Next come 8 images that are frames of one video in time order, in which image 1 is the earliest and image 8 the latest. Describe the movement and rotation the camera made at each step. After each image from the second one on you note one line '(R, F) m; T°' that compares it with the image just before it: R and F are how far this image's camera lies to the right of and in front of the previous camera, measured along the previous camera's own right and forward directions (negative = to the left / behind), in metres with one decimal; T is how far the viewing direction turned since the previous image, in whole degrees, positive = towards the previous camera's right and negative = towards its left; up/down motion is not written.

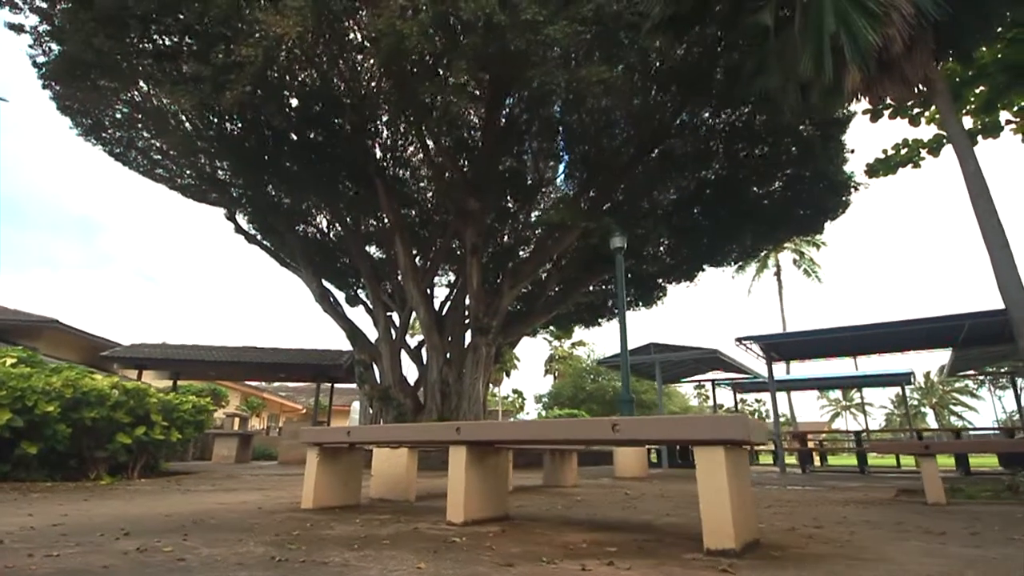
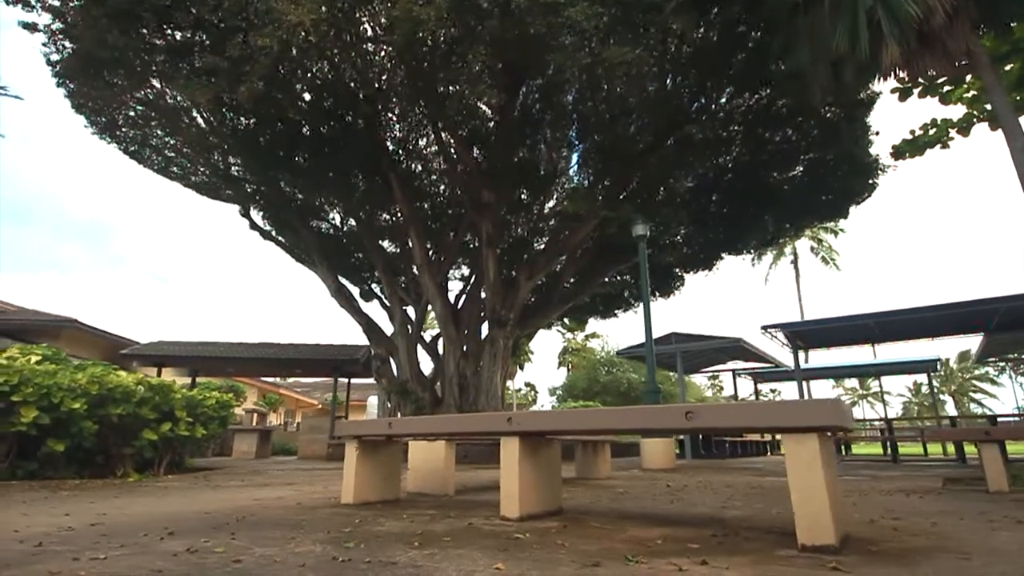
(-0.2, +0.2) m; -1°
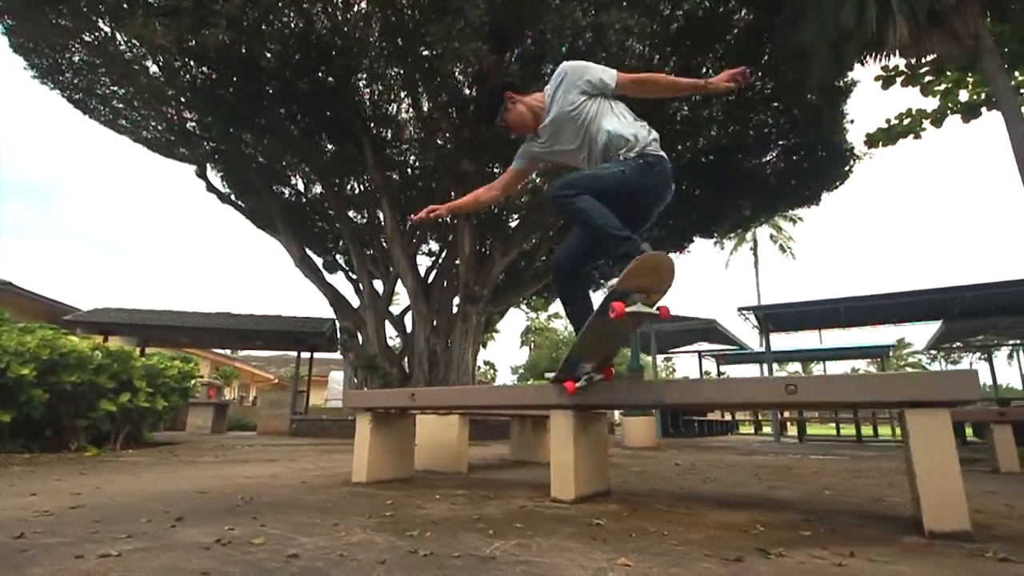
(-0.4, +0.3) m; +4°
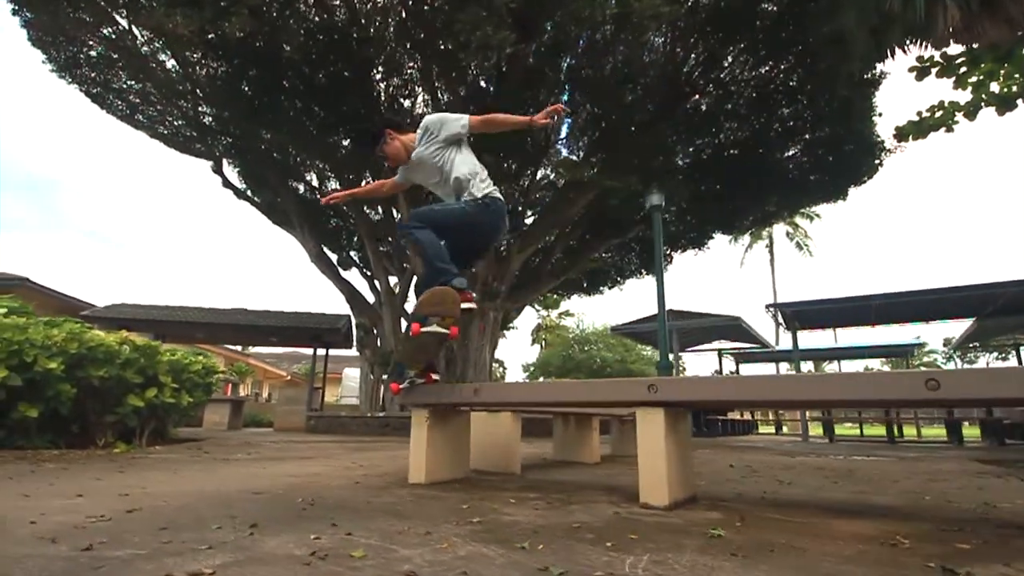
(-0.3, +0.2) m; -1°
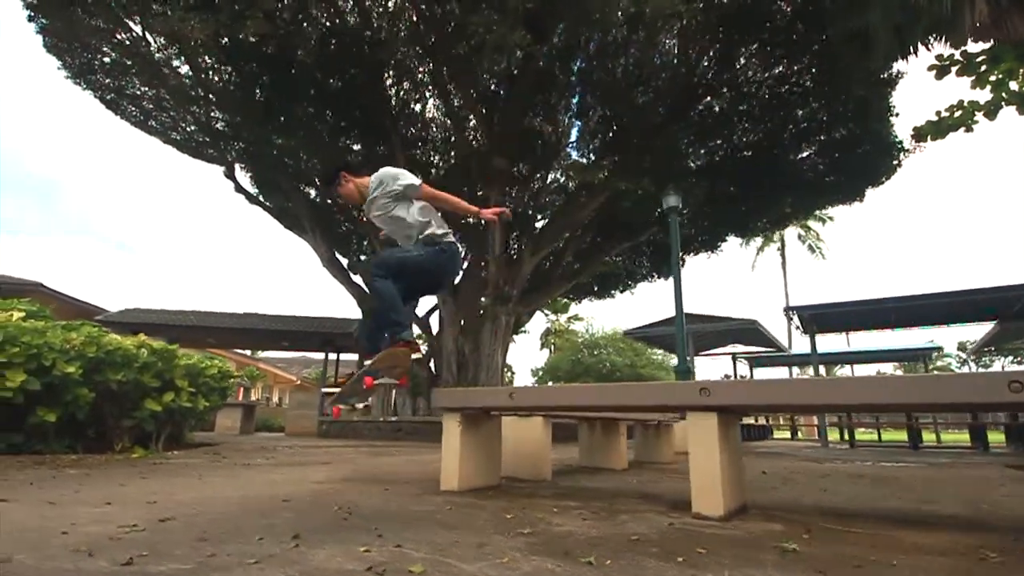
(-0.1, +0.1) m; -1°
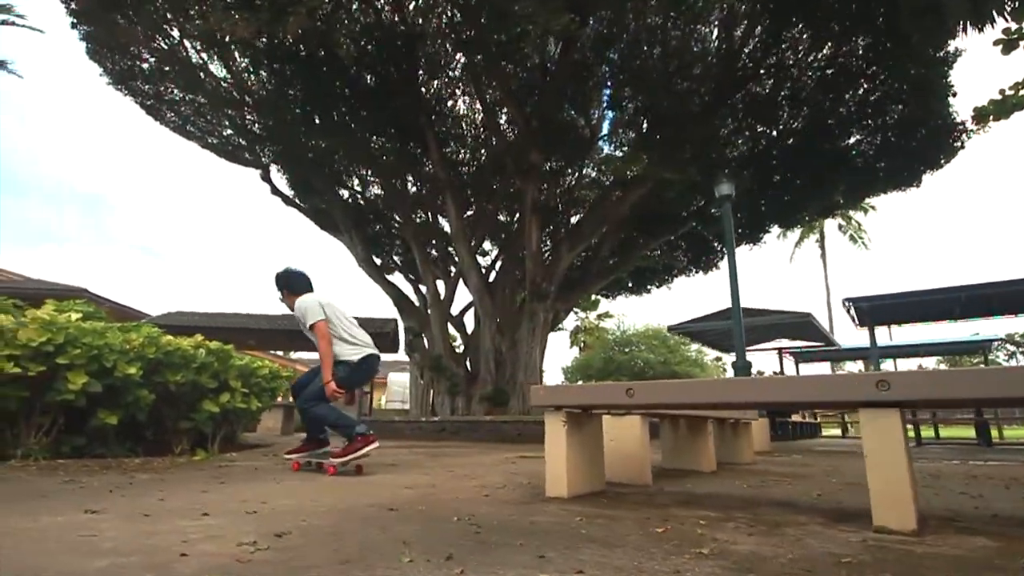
(-0.4, +0.2) m; -3°
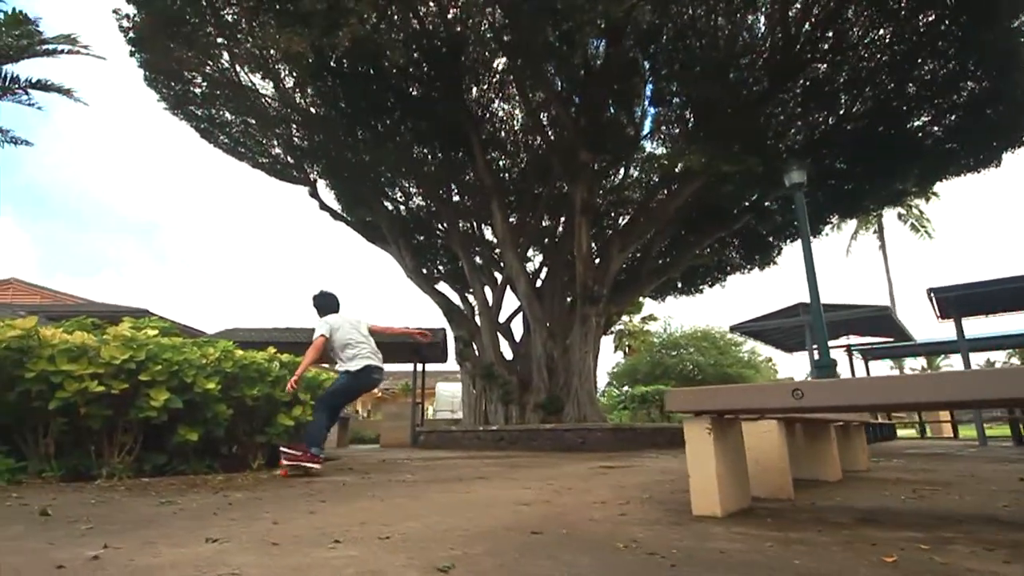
(-0.4, +0.2) m; -4°
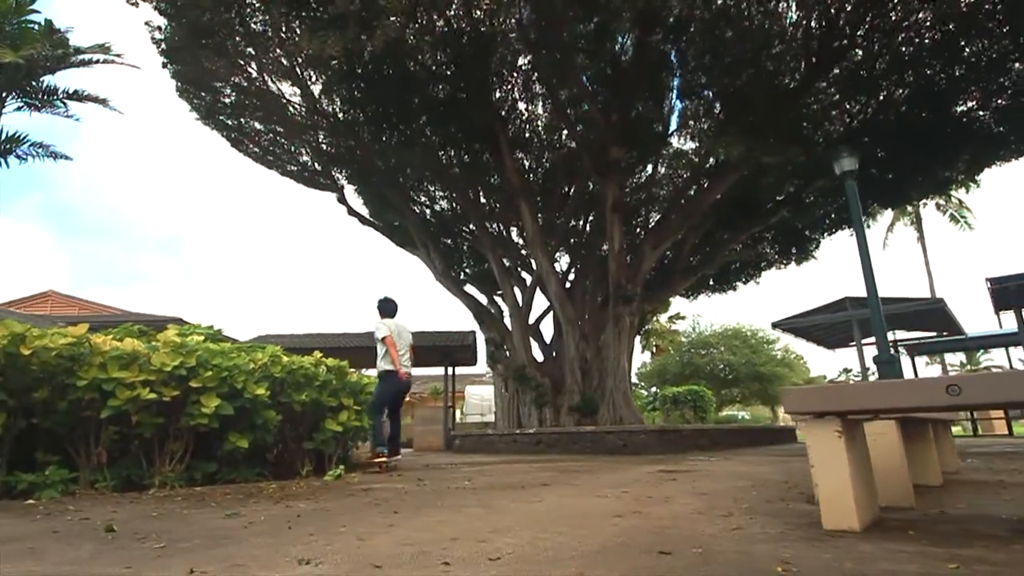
(-0.3, +0.2) m; -2°
